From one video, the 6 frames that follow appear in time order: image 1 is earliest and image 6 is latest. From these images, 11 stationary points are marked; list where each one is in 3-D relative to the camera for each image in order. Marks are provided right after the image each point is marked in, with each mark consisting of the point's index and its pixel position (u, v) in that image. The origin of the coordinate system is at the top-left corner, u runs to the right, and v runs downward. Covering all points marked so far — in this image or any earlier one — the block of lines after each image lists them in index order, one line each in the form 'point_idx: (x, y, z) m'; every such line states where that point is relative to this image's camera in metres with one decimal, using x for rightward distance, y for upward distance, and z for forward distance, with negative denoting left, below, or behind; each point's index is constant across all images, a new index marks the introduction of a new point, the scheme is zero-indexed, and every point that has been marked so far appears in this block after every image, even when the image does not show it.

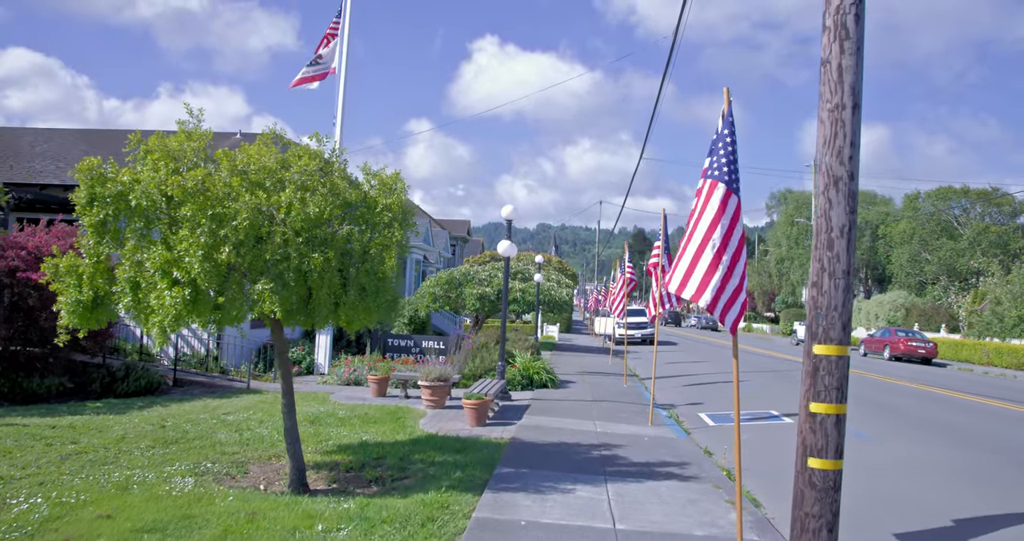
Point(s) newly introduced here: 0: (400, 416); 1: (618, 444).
0: (-1.7, -2.2, +10.4) m
1: (+1.4, -2.2, +8.7) m
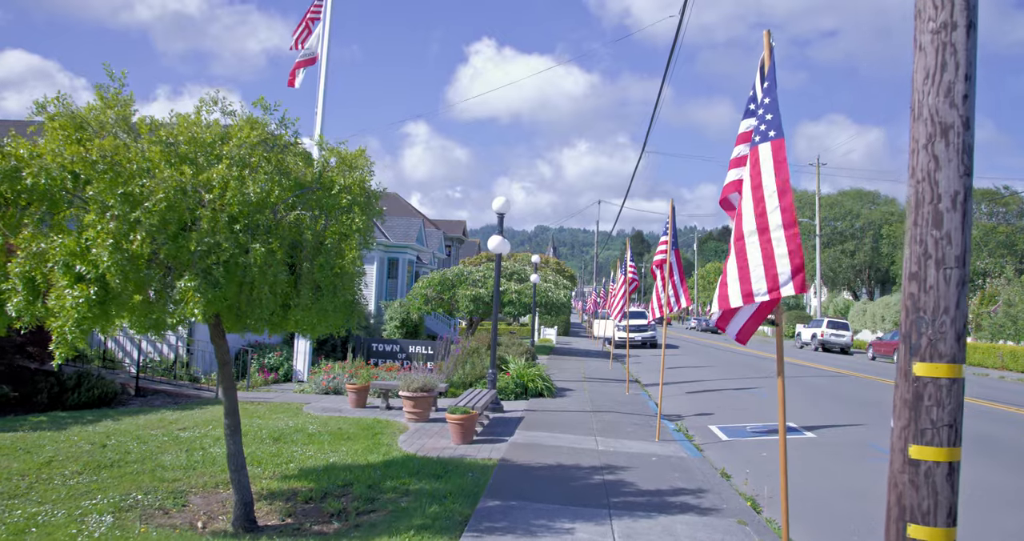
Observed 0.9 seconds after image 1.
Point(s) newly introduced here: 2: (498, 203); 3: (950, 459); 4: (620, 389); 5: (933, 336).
0: (-1.8, -2.2, +9.2) m
1: (+1.2, -2.2, +7.6) m
2: (-0.2, +1.1, +11.4) m
3: (+1.6, -0.7, +2.6) m
4: (+2.3, -2.6, +14.9) m
5: (+1.6, -0.2, +2.6) m
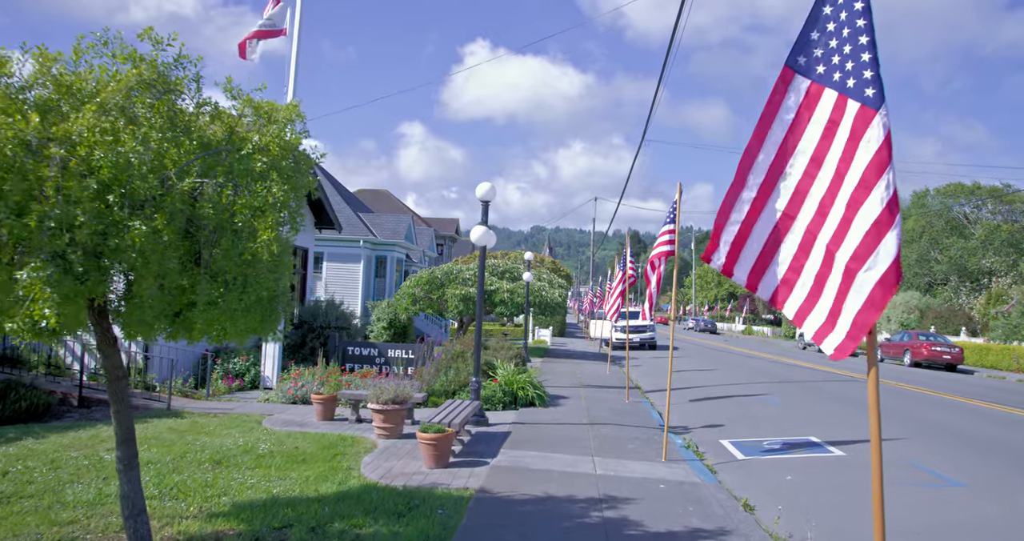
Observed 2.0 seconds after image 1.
0: (-2.0, -2.1, +8.0) m
1: (+1.1, -2.1, +6.4) m
2: (-0.4, +1.2, +10.1) m
3: (+1.5, -0.6, +1.3) m
4: (+2.1, -2.5, +13.7) m
5: (+1.4, -0.2, +1.4) m
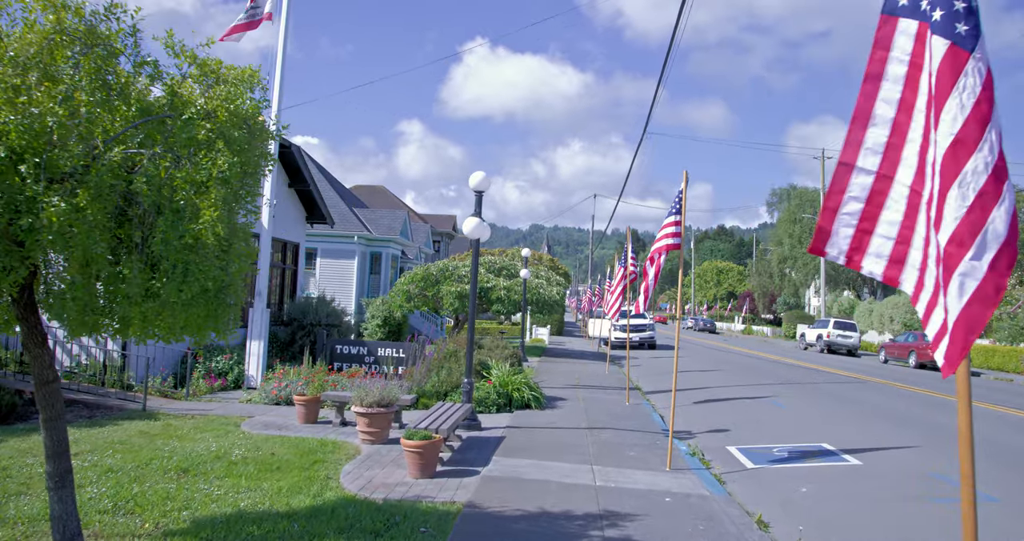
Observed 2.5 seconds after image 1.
0: (-2.1, -2.0, +7.4) m
1: (+1.0, -2.0, +5.8) m
2: (-0.5, +1.3, +9.5) m
3: (+1.4, -0.6, +0.7) m
4: (+2.0, -2.4, +13.1) m
5: (+1.4, -0.1, +0.8) m
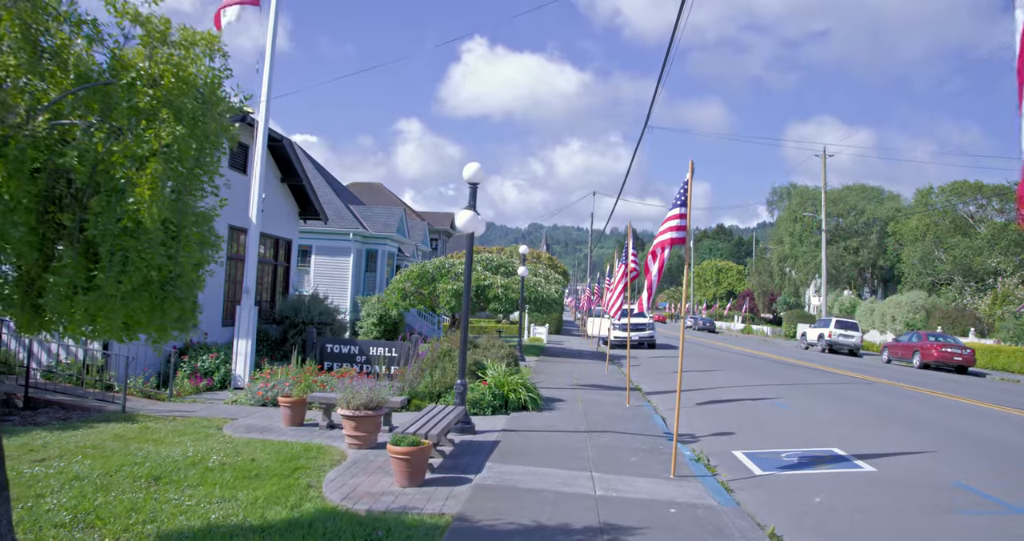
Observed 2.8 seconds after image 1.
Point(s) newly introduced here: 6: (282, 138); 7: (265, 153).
0: (-2.1, -2.0, +6.9) m
1: (+0.9, -2.0, +5.4) m
2: (-0.5, +1.3, +9.1) m
3: (+1.4, -0.5, +0.3) m
4: (+2.0, -2.4, +12.7) m
5: (+1.4, -0.1, +0.3) m
6: (-5.9, +3.4, +17.6) m
7: (-4.7, +2.2, +13.1) m
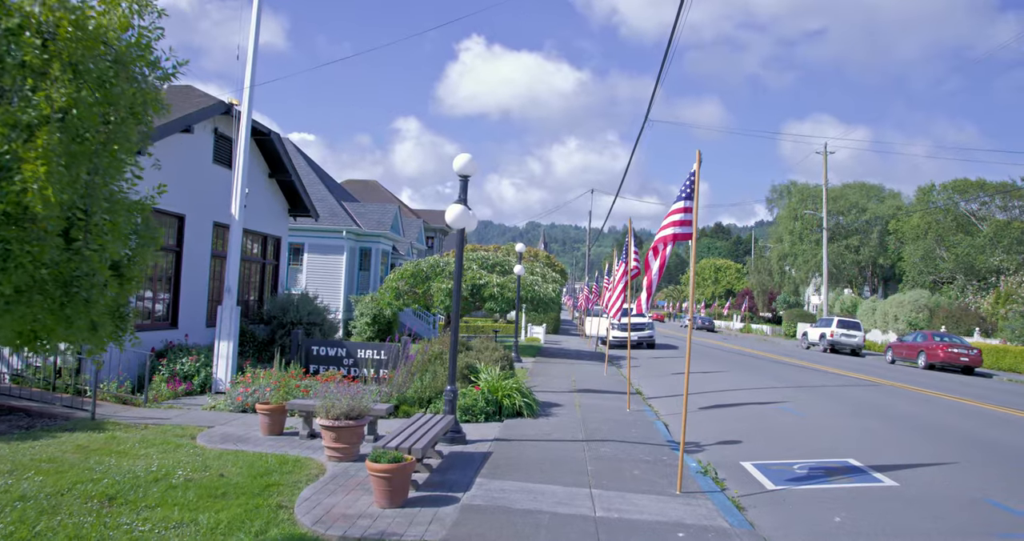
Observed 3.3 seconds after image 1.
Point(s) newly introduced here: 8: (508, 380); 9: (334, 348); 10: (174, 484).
0: (-2.2, -1.9, +6.4) m
1: (+0.9, -2.0, +4.8) m
2: (-0.6, +1.3, +8.5) m
3: (+1.4, -0.5, -0.3) m
4: (+1.9, -2.4, +12.1) m
5: (+1.3, -0.1, -0.2) m
6: (-6.0, +3.4, +17.0) m
7: (-4.8, +2.3, +12.5) m
8: (-0.1, -1.7, +10.7) m
9: (-3.1, -1.3, +12.0) m
10: (-3.0, -1.9, +6.2) m
